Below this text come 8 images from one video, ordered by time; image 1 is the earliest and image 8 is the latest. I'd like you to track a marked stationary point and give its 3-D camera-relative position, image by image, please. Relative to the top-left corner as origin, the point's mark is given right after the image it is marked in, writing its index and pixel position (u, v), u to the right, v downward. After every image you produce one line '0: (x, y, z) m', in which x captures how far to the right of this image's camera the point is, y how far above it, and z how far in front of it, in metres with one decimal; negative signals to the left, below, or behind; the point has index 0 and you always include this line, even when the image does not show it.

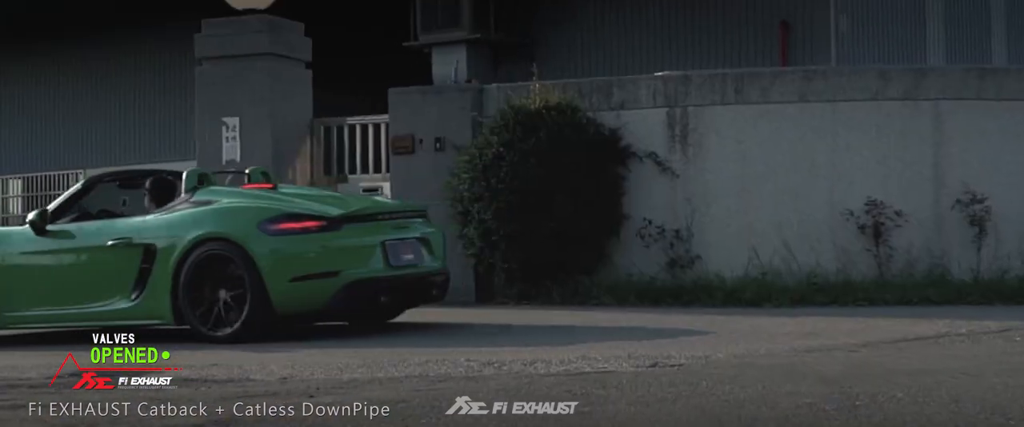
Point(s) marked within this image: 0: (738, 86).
0: (+1.7, +0.9, +13.4) m
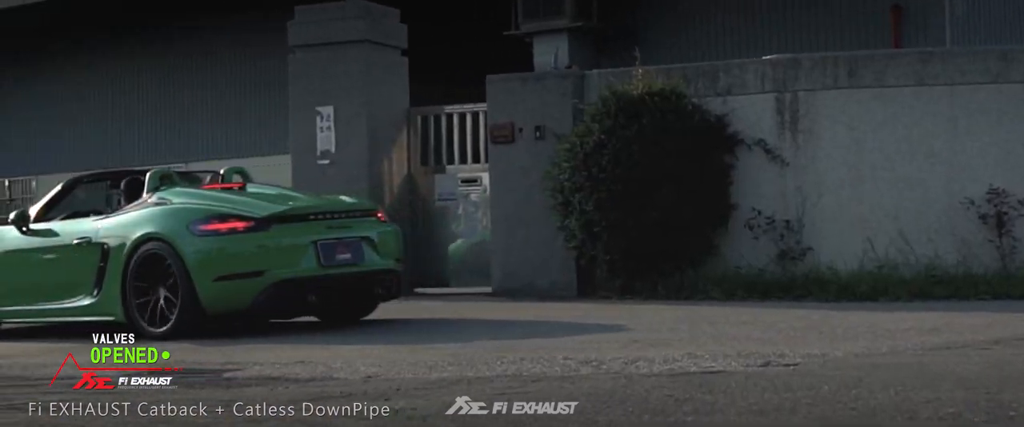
0: (+2.4, +1.0, +12.8) m
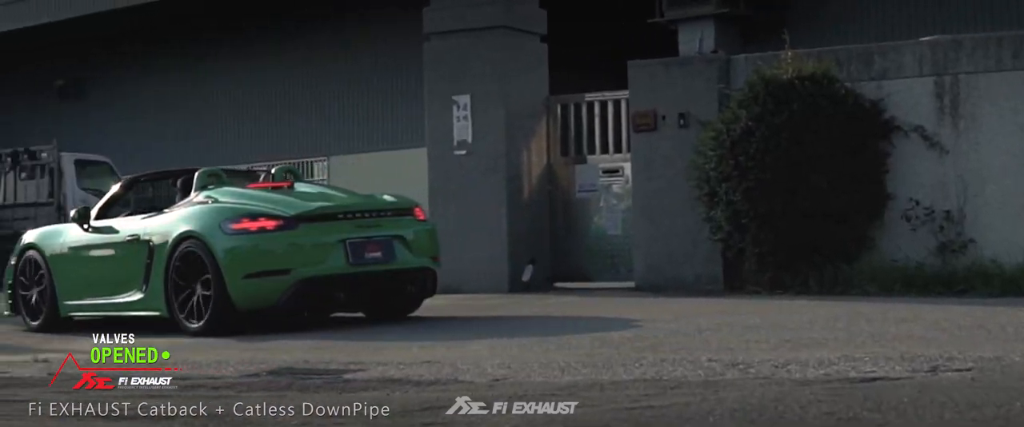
0: (+3.4, +1.1, +12.0) m
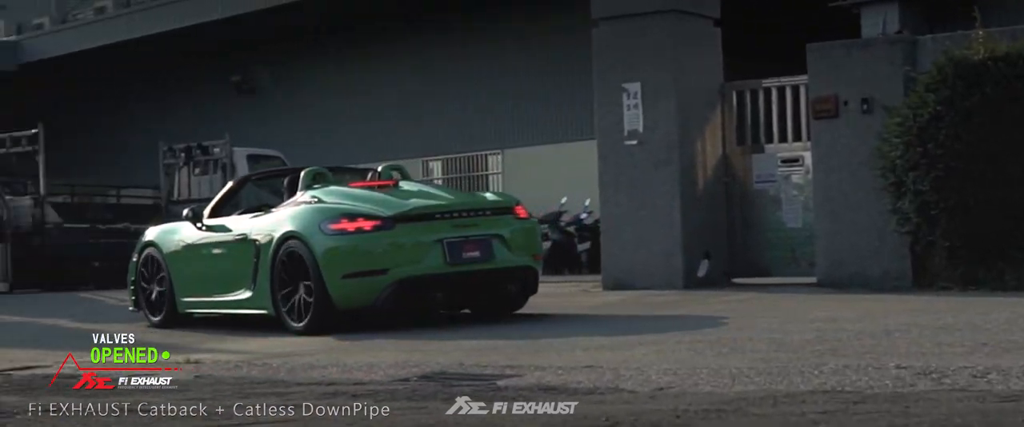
0: (+4.4, +1.2, +11.1) m
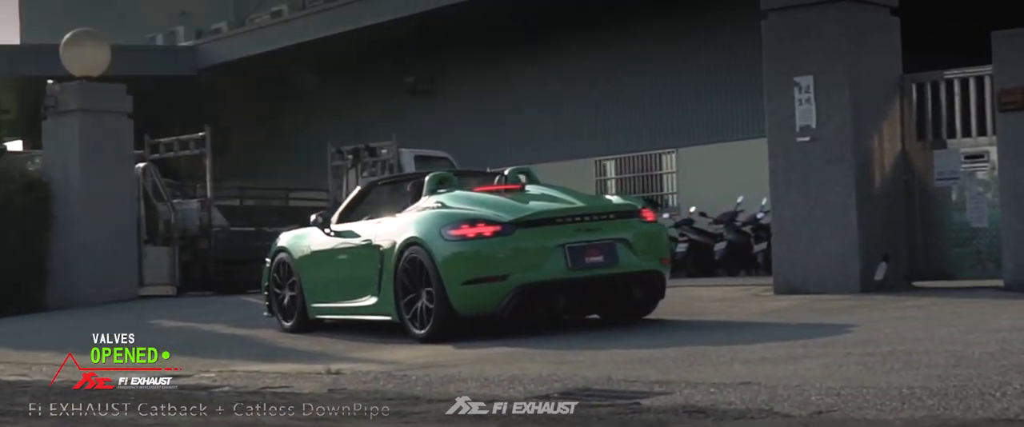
0: (+5.3, +1.2, +10.0) m
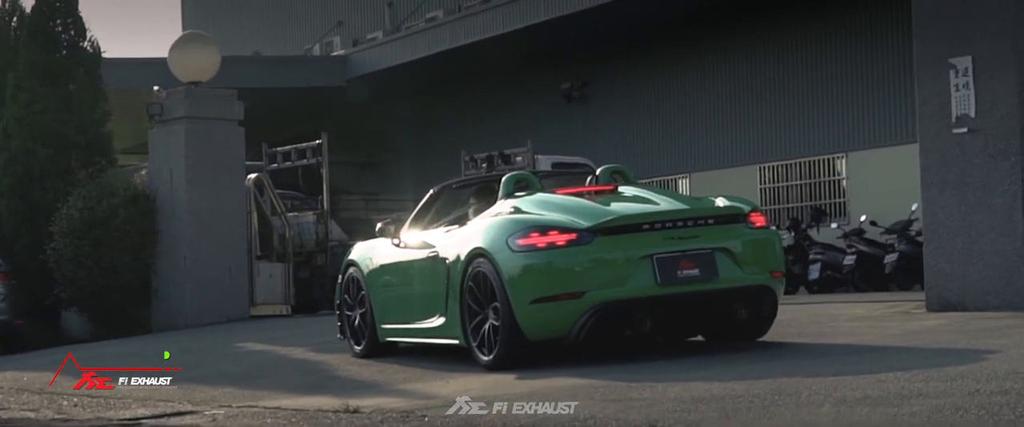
0: (+5.7, +1.2, +7.8) m
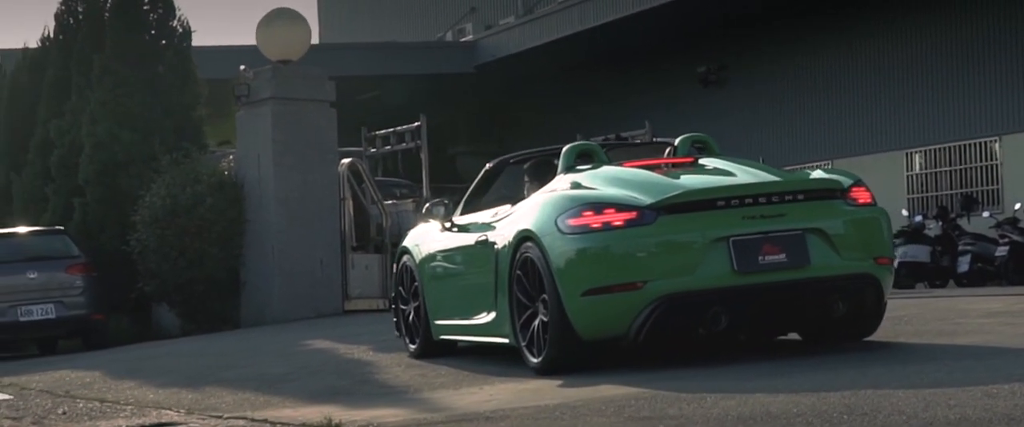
0: (+5.8, +1.3, +5.9) m
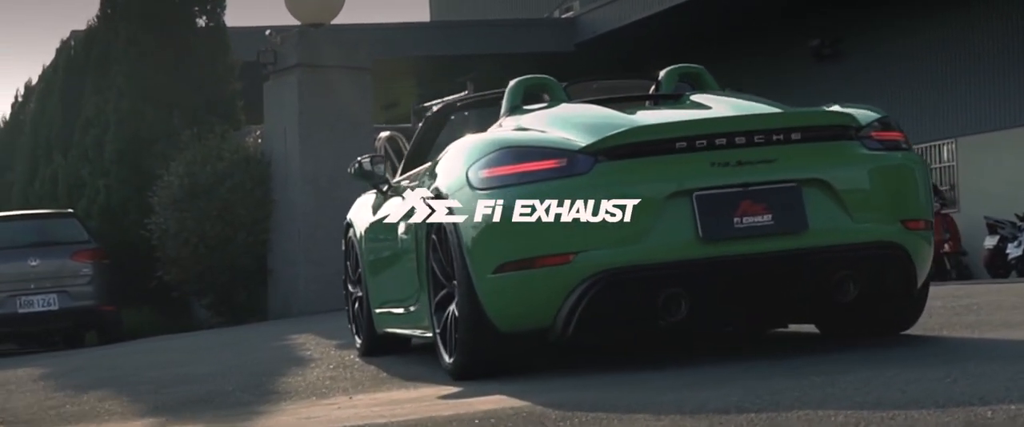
0: (+5.3, +1.5, +3.6) m
